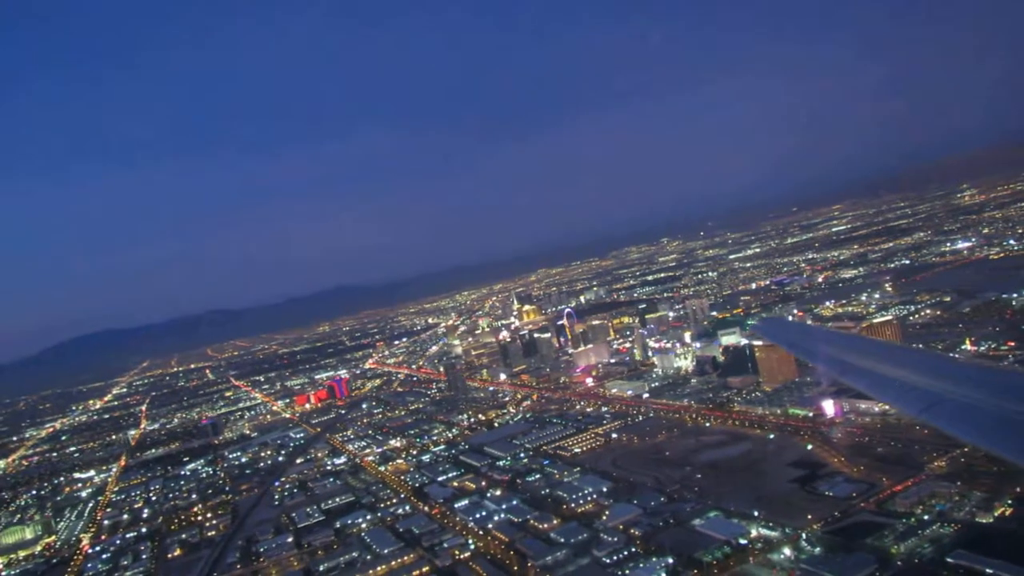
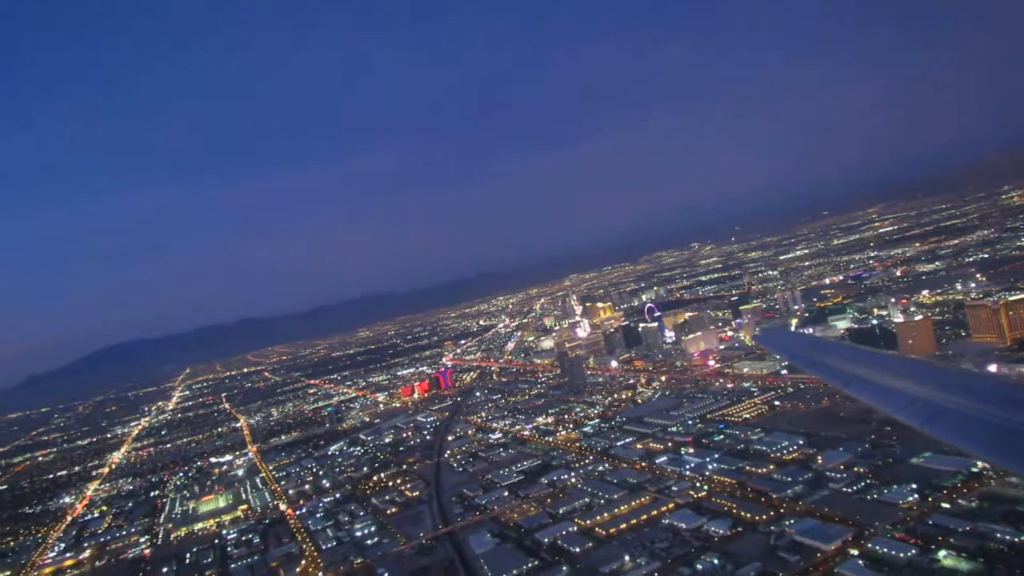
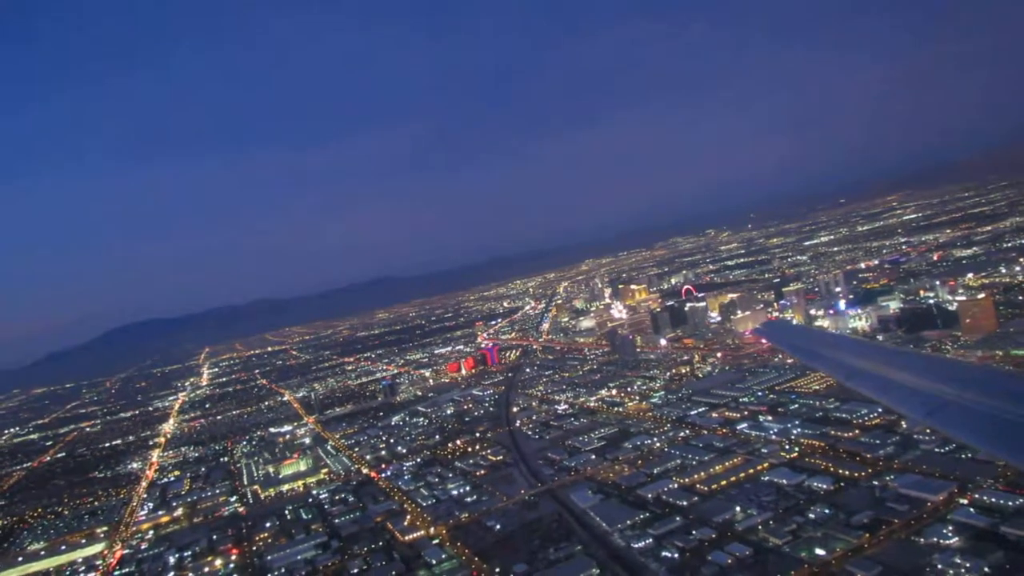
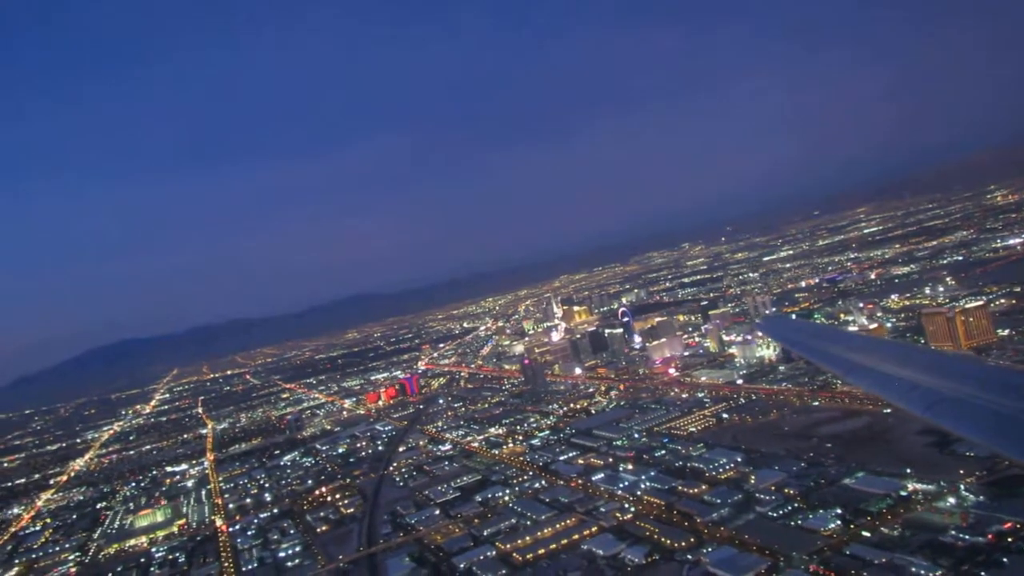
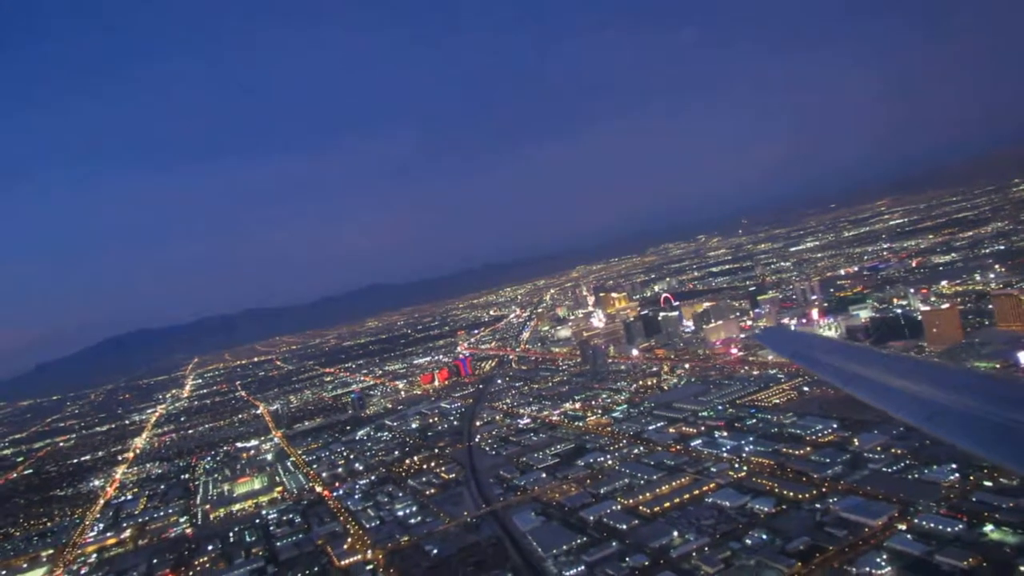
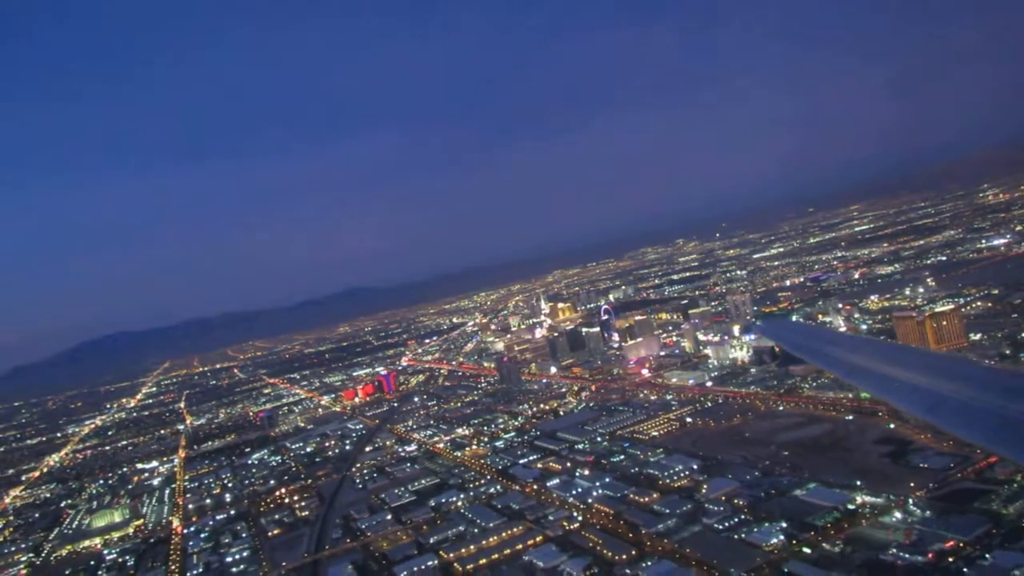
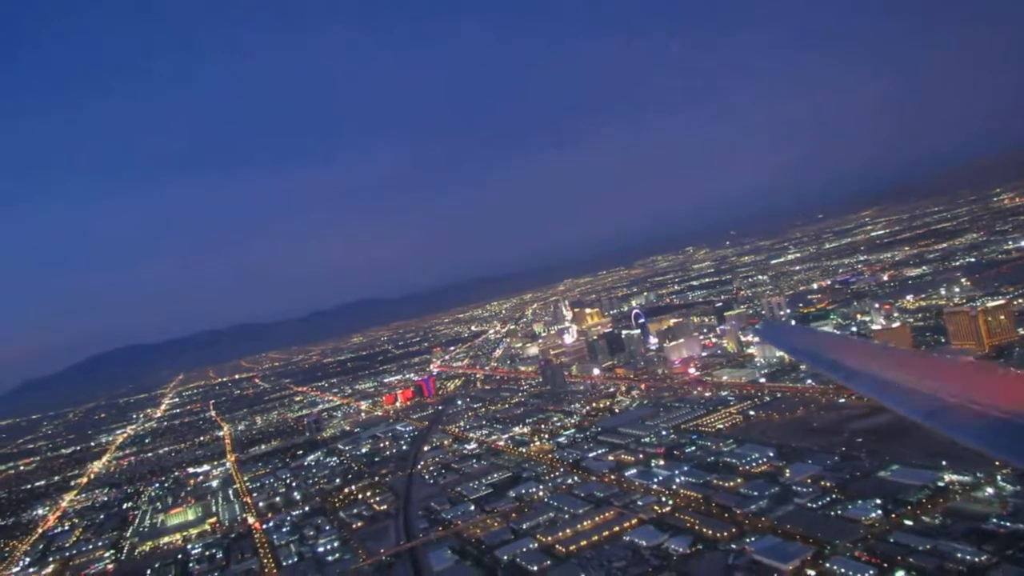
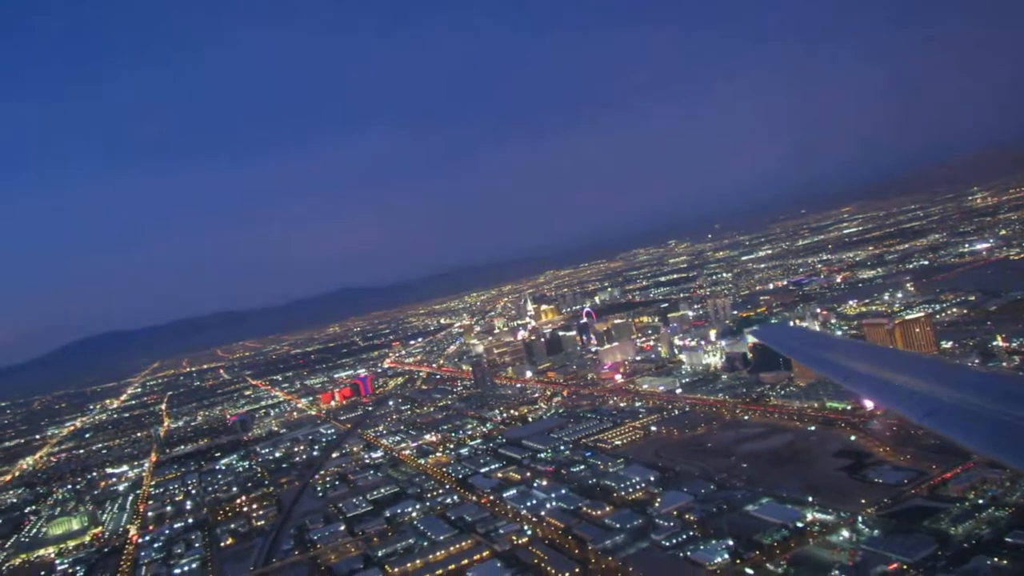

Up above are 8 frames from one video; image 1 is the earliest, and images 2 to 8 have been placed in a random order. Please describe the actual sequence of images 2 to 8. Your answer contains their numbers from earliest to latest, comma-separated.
8, 6, 4, 7, 2, 5, 3
